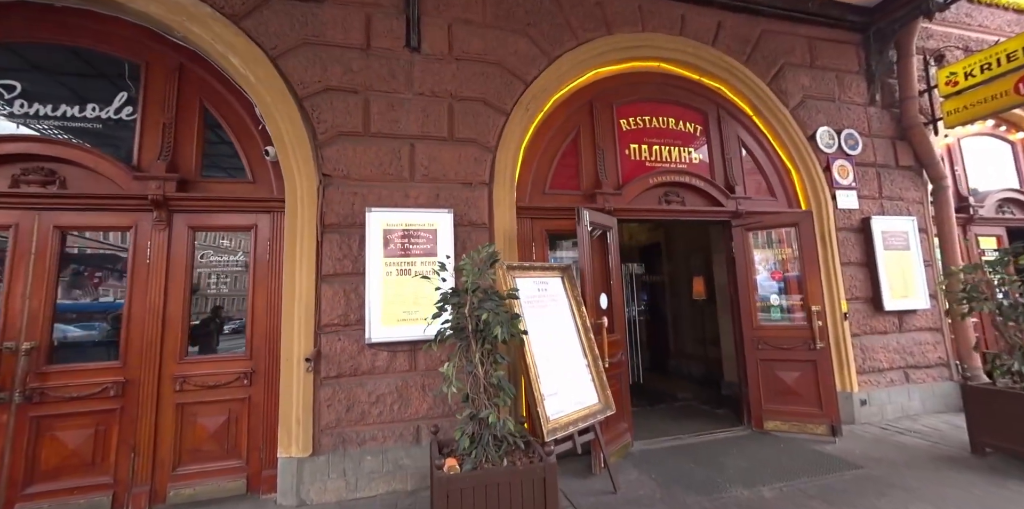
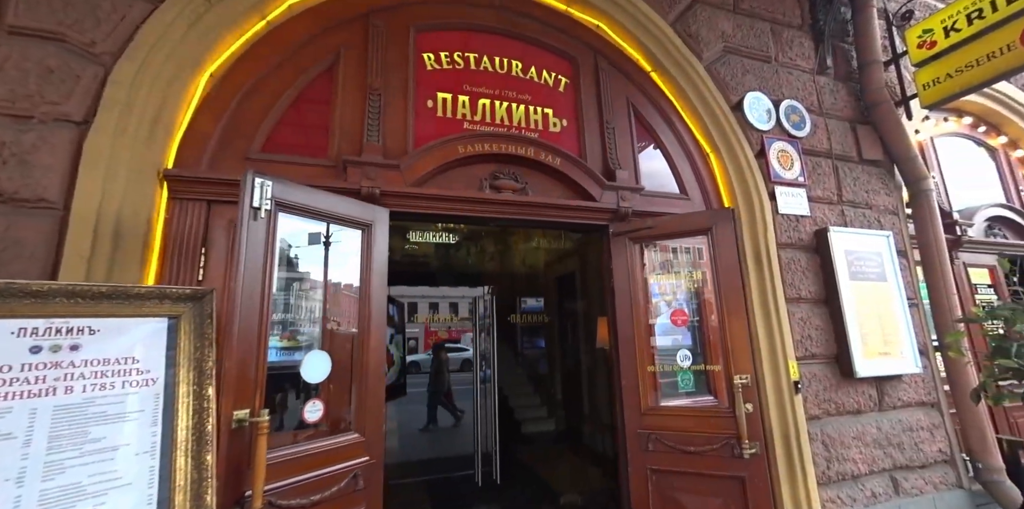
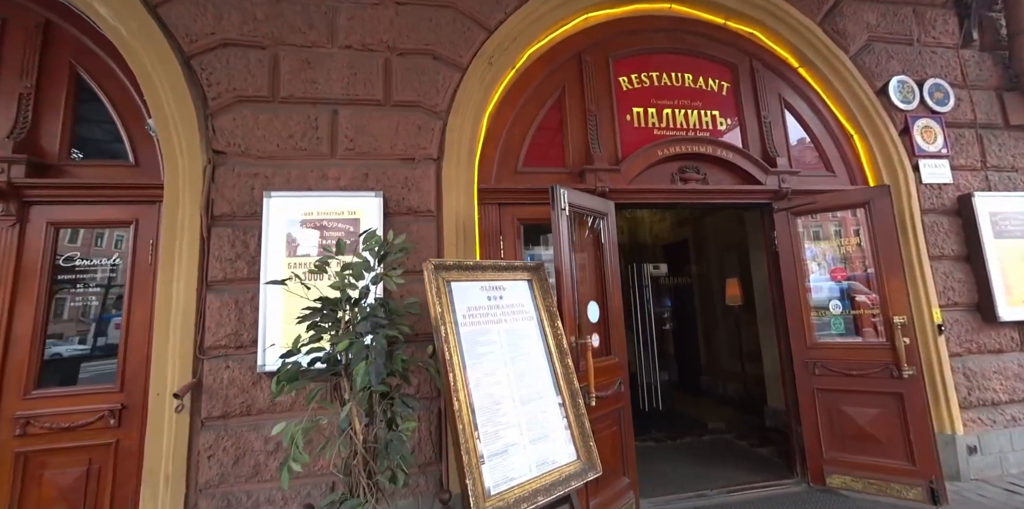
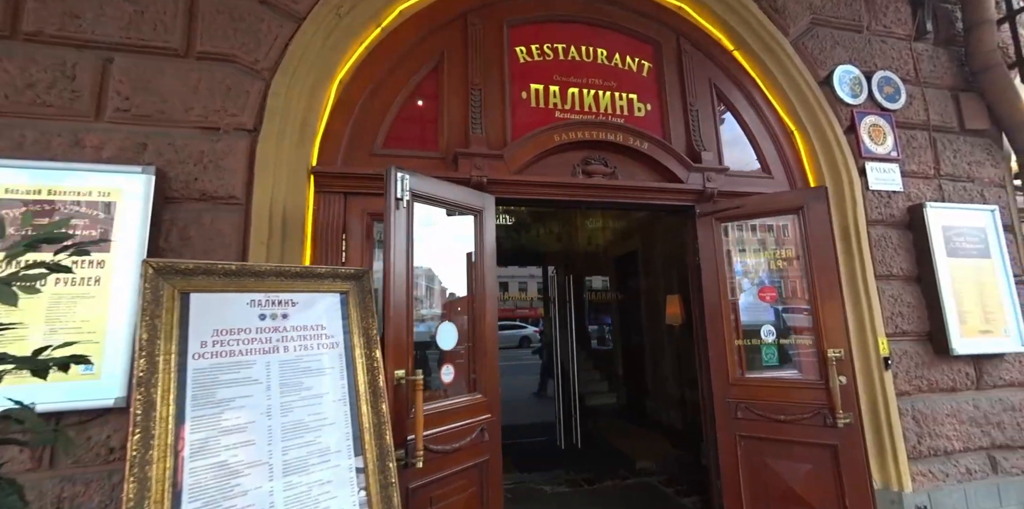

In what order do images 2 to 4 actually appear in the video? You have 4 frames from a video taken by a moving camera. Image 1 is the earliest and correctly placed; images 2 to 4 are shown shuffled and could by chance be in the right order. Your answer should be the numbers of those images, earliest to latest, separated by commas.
3, 4, 2
